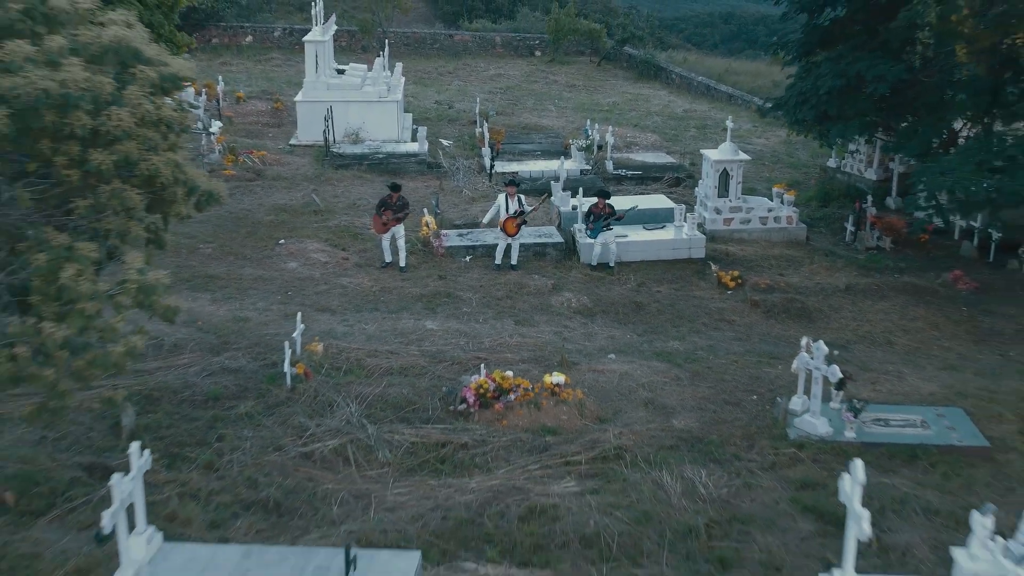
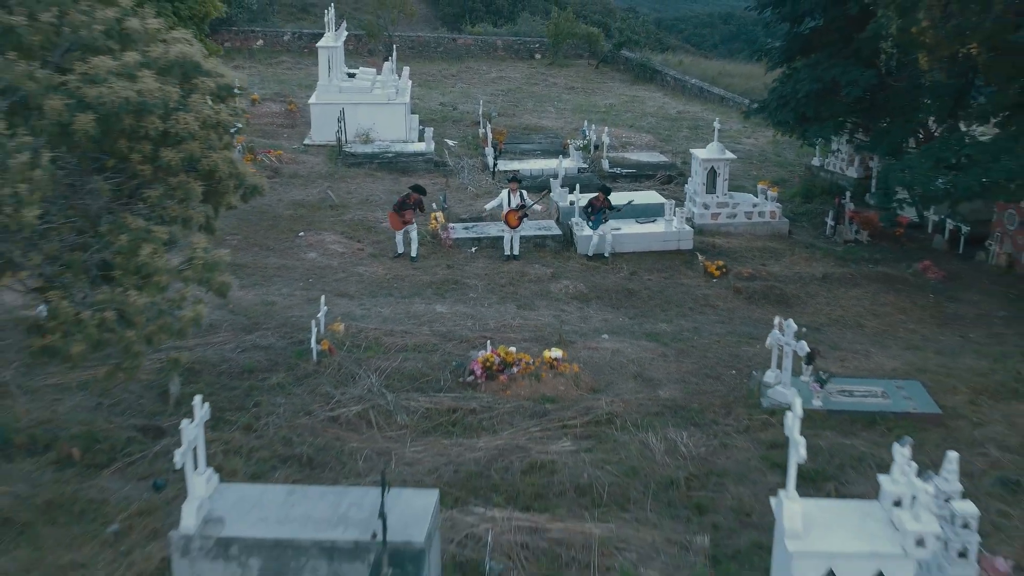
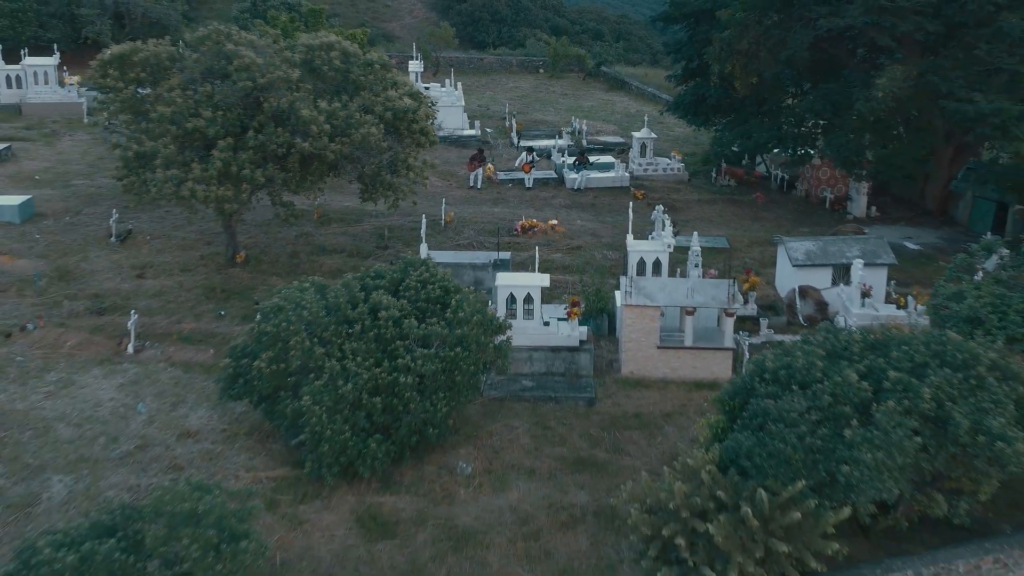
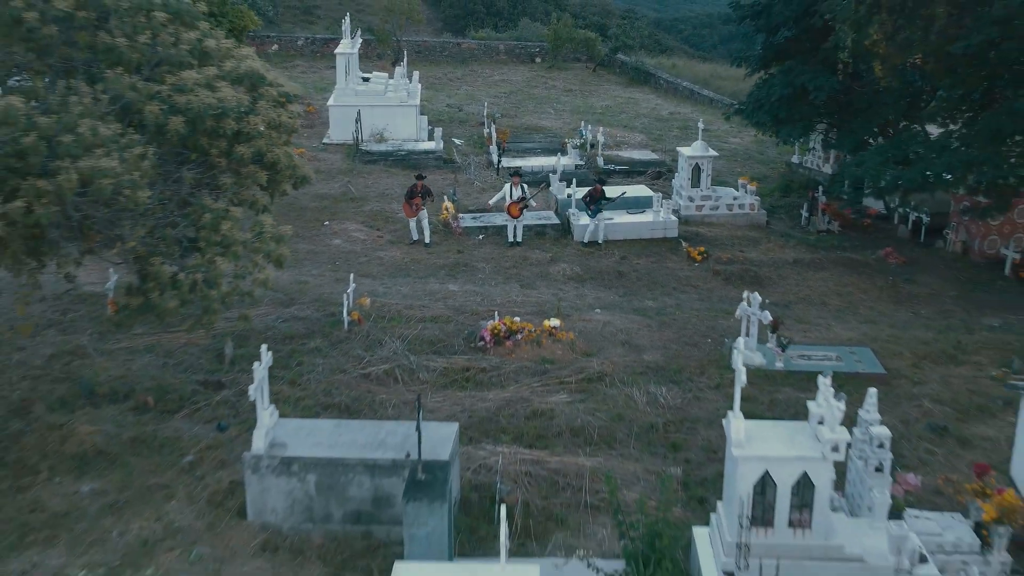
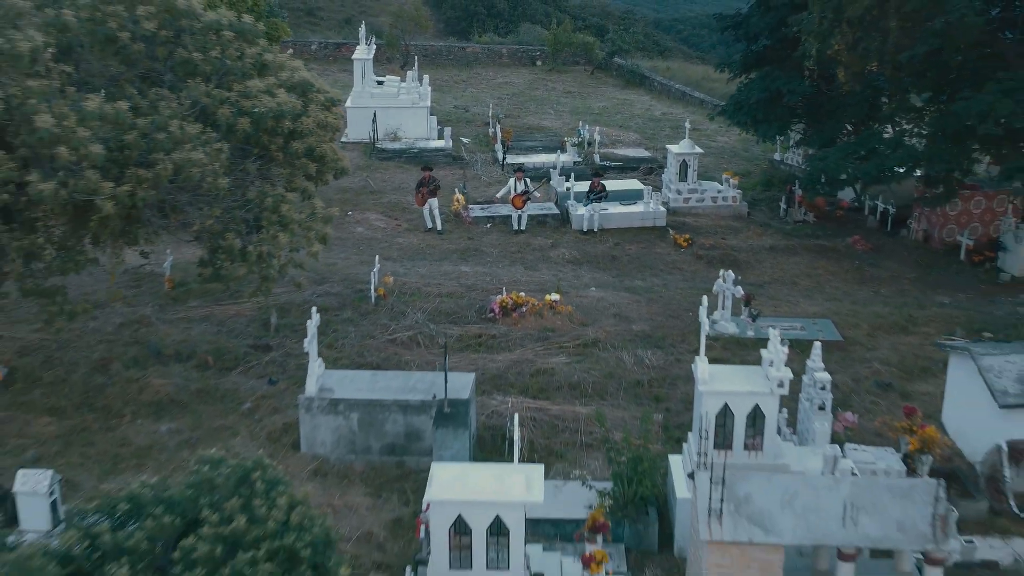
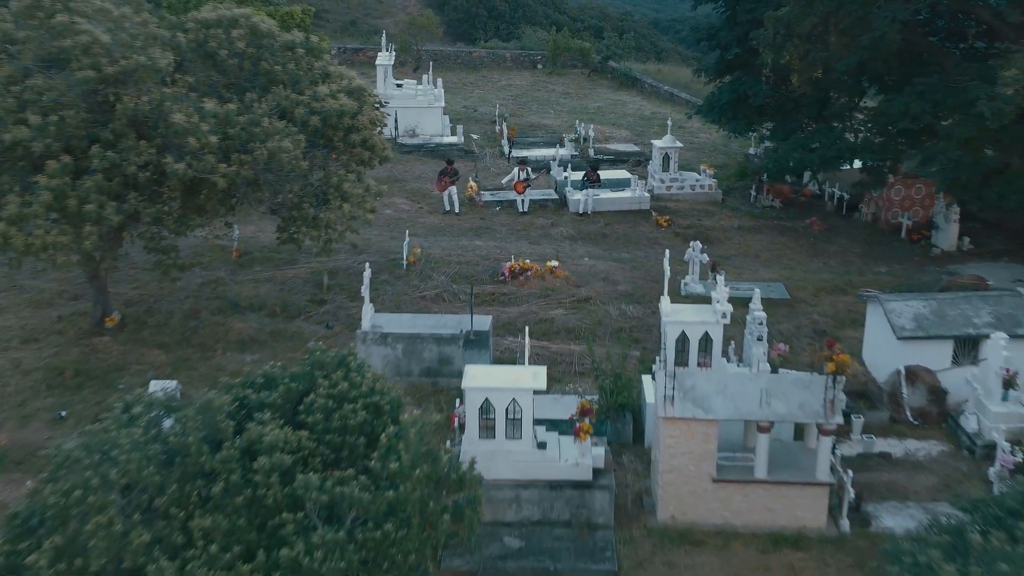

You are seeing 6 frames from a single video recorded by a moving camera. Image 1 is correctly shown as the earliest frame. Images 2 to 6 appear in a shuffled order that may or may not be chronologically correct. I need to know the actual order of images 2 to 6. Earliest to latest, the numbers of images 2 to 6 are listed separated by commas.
2, 4, 5, 6, 3
